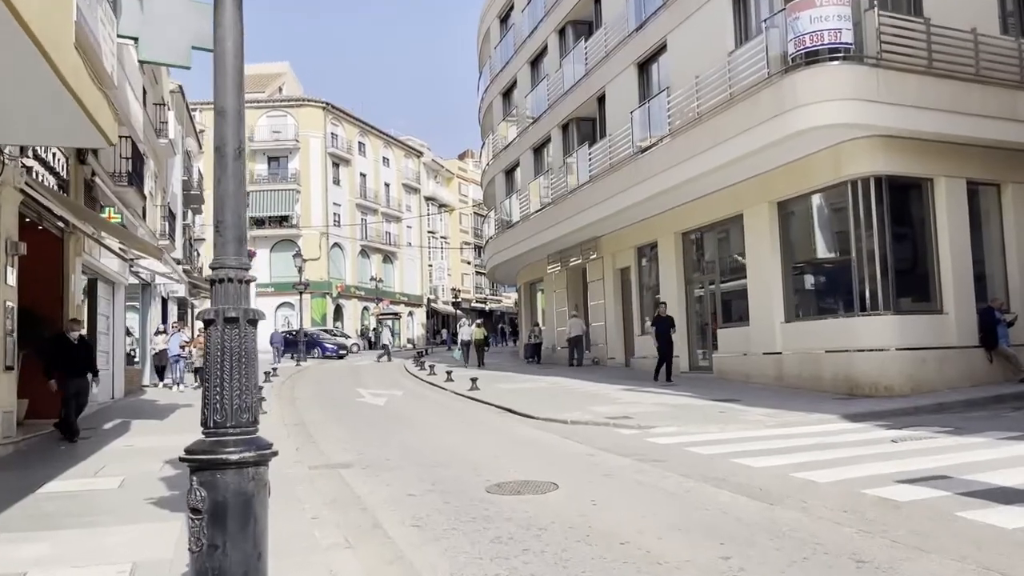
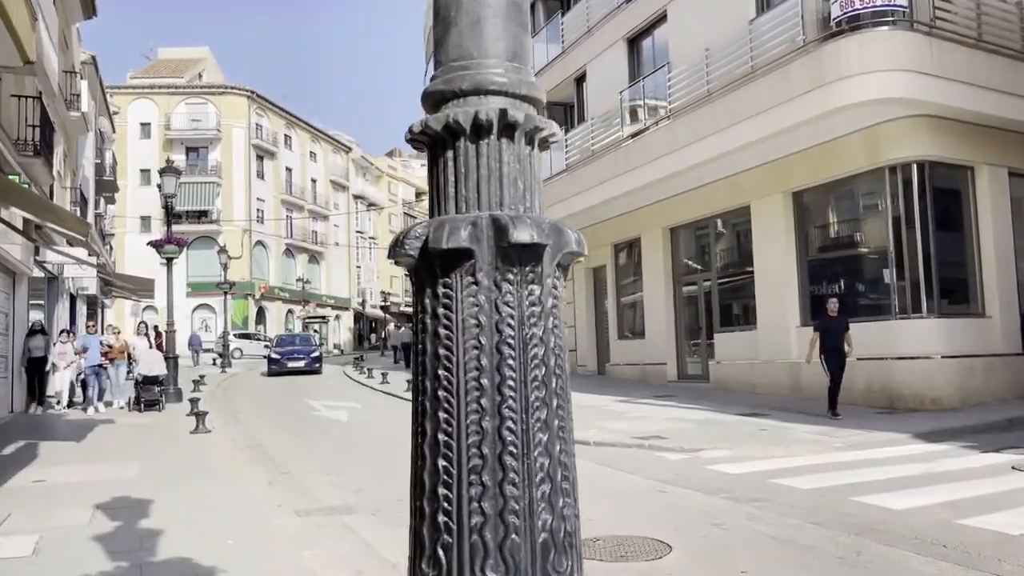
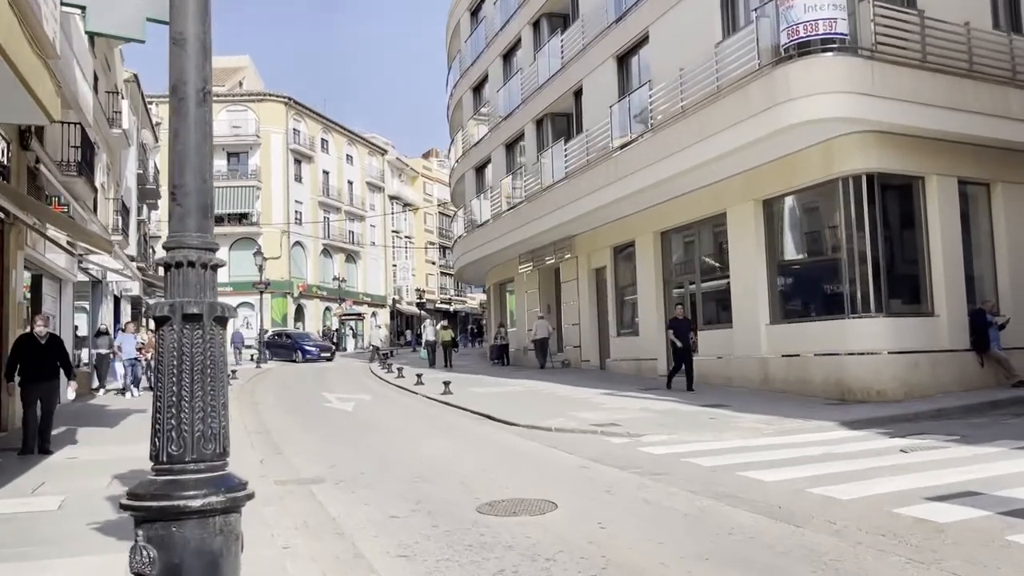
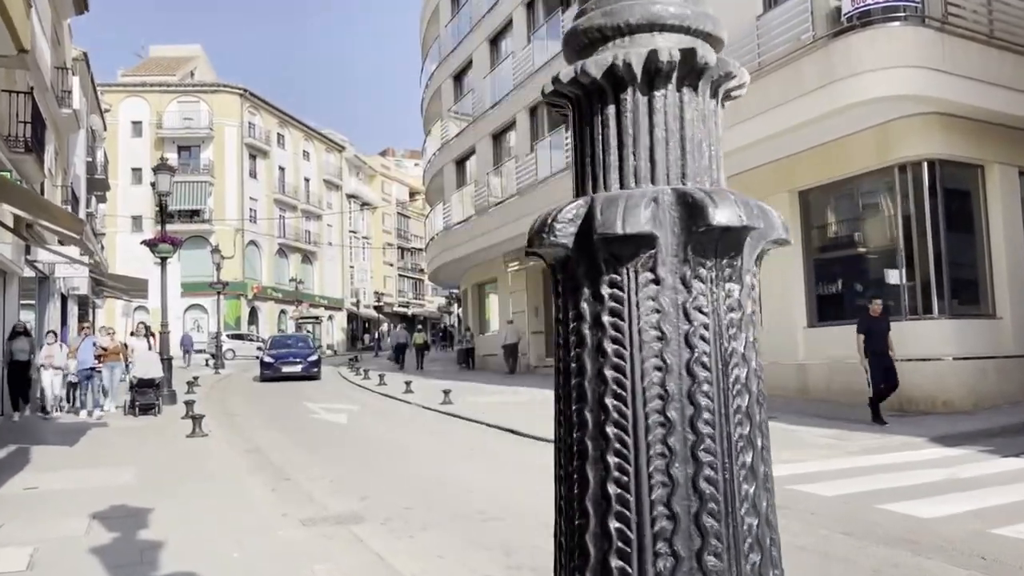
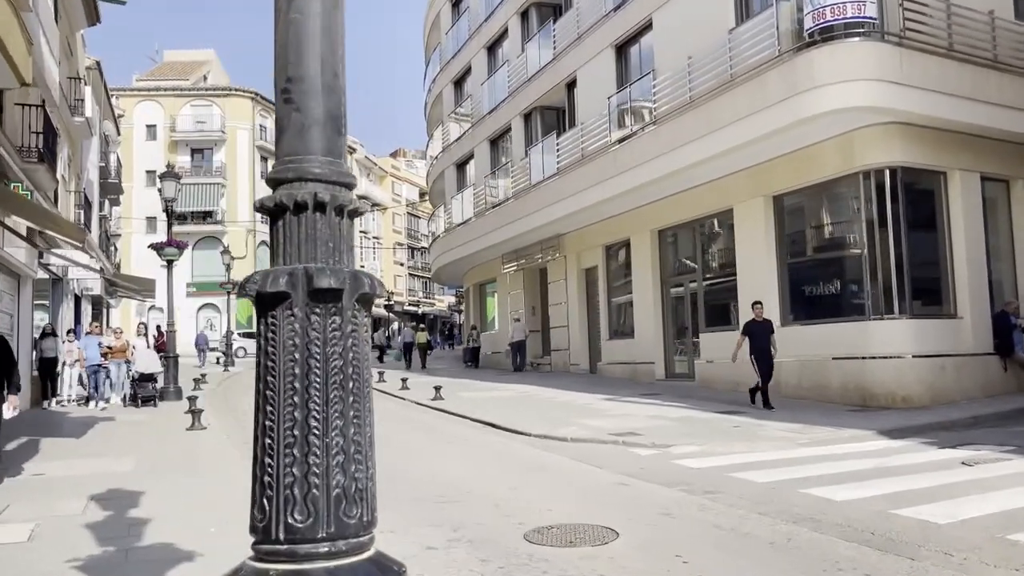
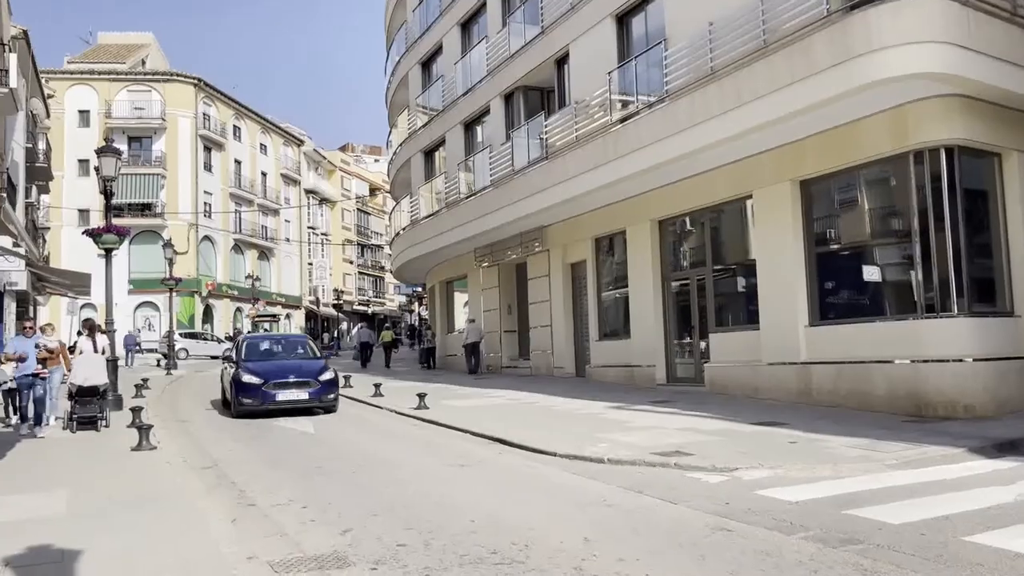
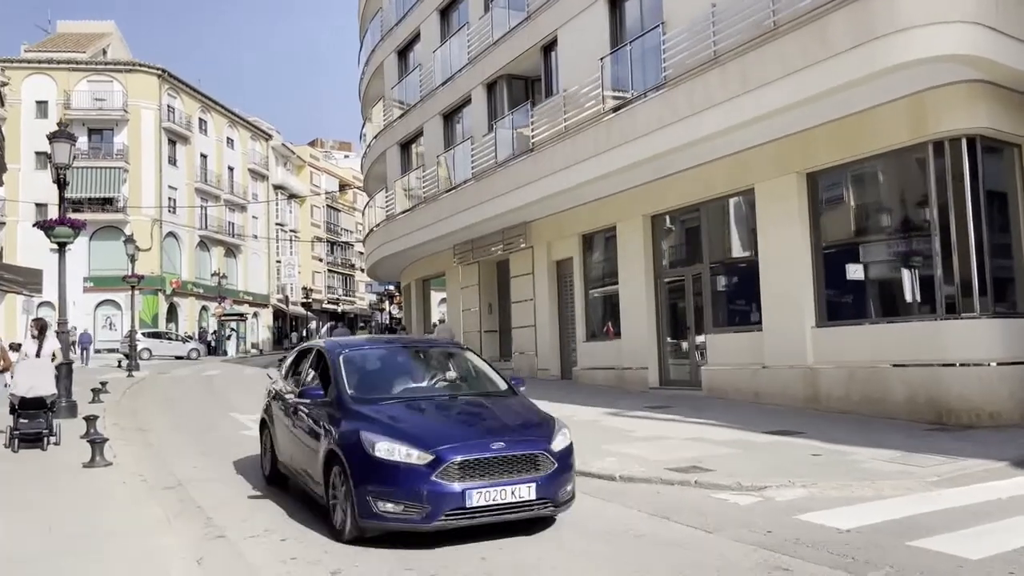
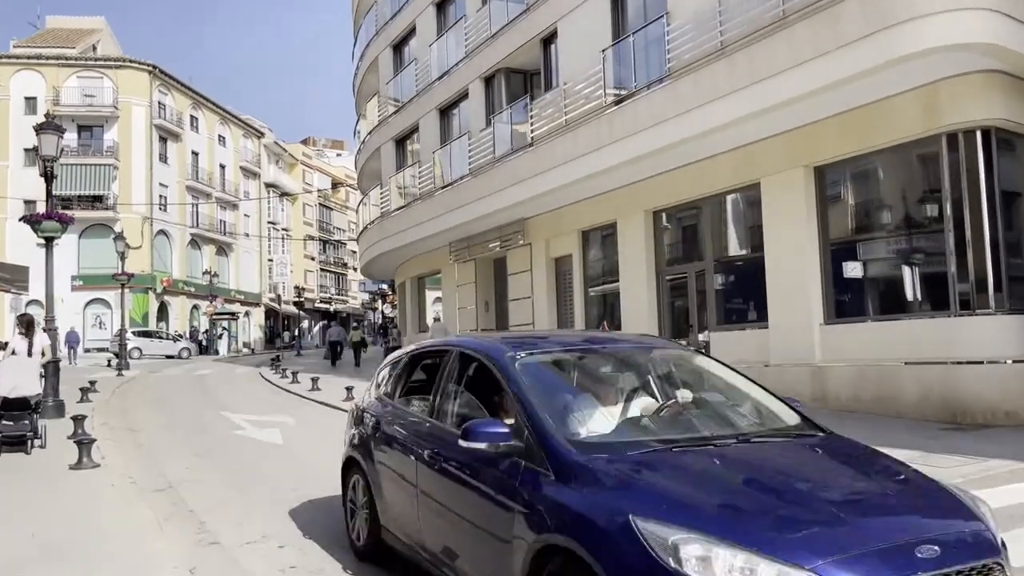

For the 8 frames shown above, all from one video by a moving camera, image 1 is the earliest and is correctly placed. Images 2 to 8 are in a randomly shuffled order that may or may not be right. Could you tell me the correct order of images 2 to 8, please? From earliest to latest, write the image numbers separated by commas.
3, 5, 2, 4, 6, 7, 8
